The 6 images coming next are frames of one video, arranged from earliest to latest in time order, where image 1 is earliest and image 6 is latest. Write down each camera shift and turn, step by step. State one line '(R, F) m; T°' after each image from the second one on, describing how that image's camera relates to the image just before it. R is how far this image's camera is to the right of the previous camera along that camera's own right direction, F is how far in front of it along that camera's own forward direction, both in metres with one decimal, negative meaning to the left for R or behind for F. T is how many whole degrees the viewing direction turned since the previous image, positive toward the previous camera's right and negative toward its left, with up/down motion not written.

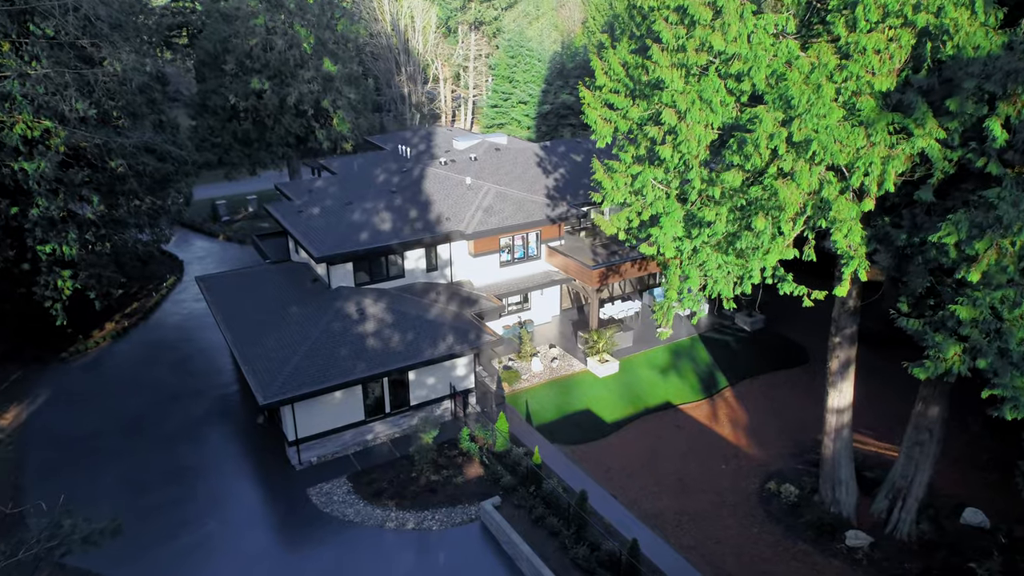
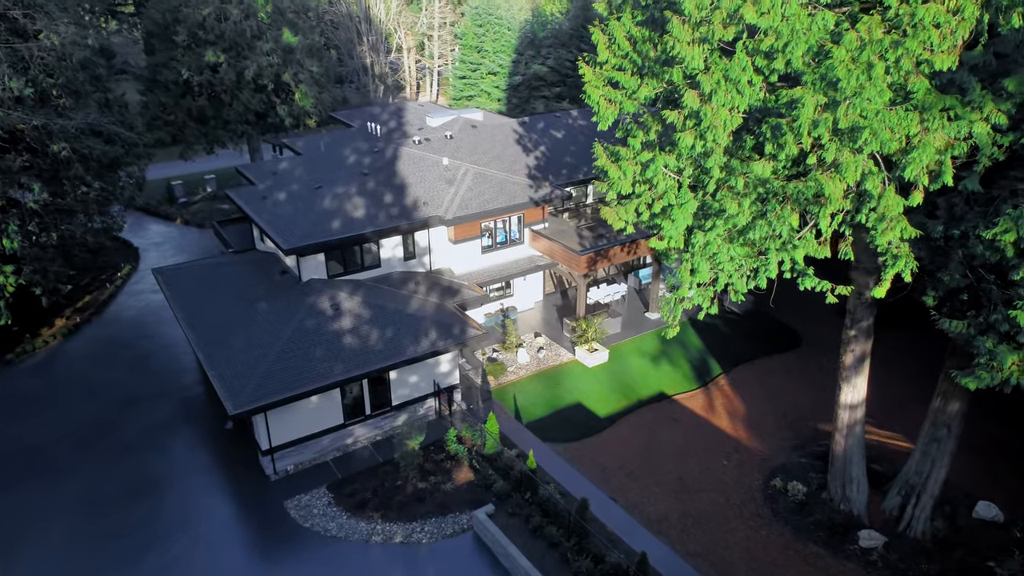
(-0.6, +1.6) m; +3°
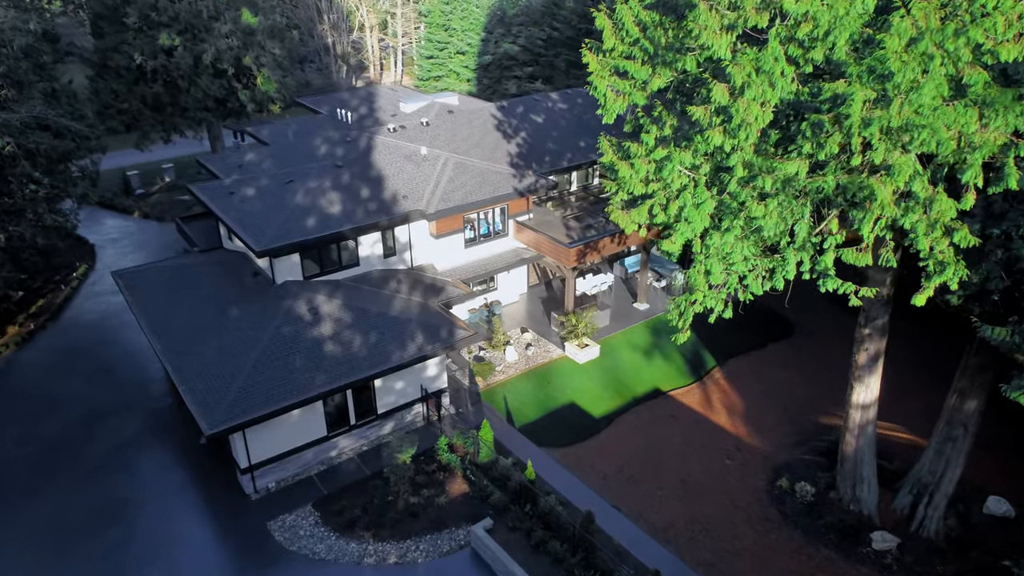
(-0.7, +1.2) m; +3°
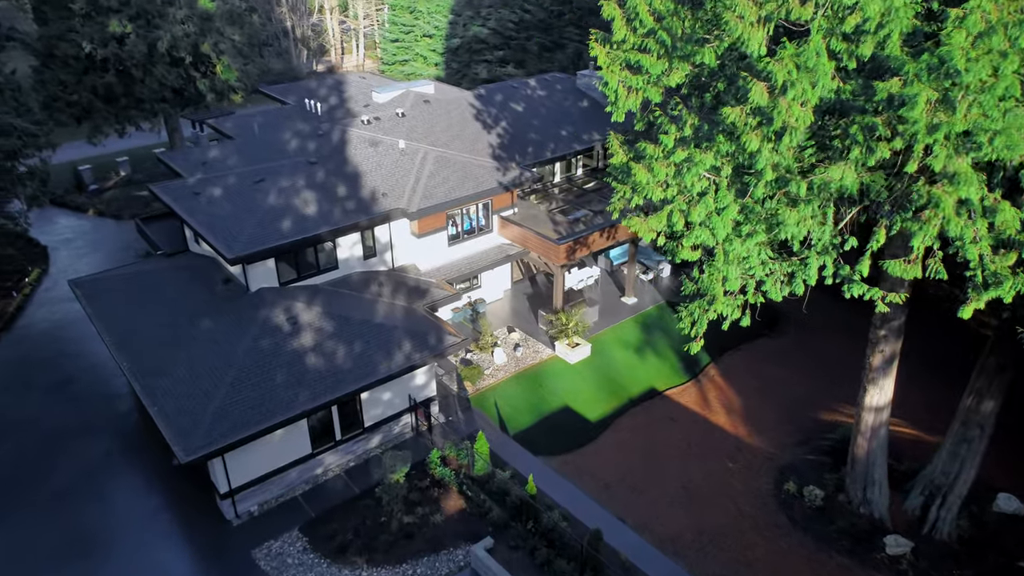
(-0.7, +1.1) m; +3°
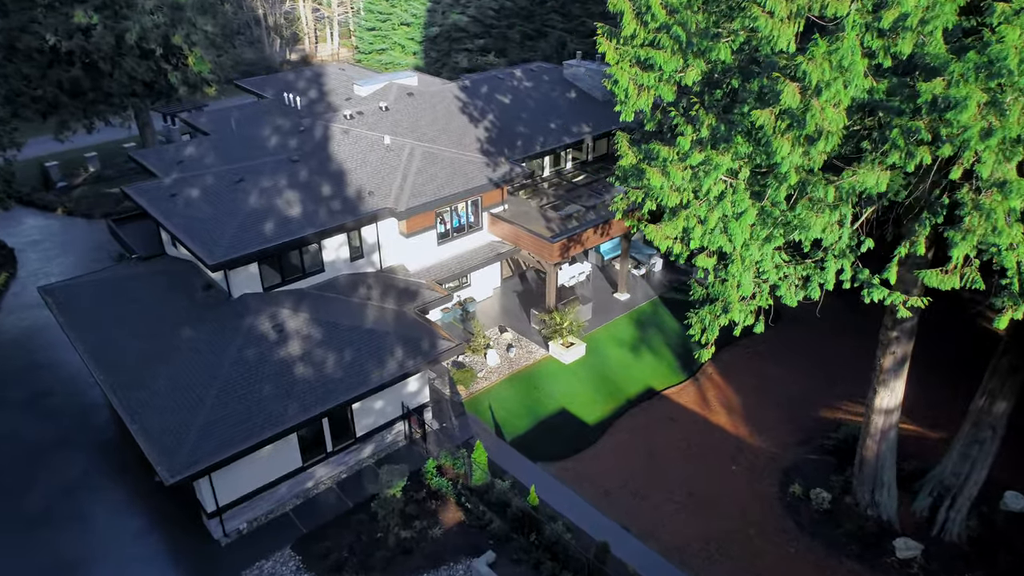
(-0.5, +0.7) m; +2°
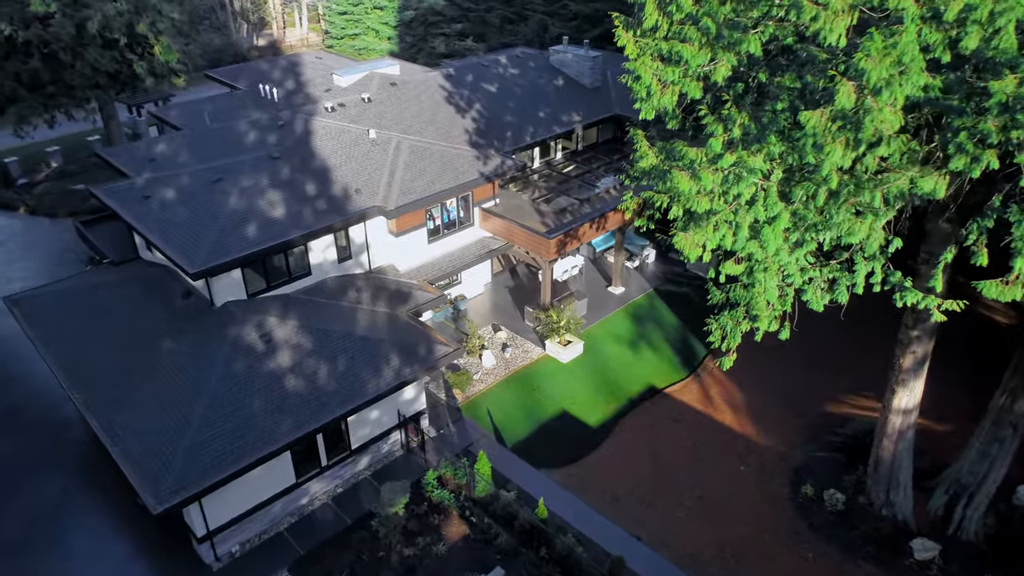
(-0.6, +0.8) m; +2°
